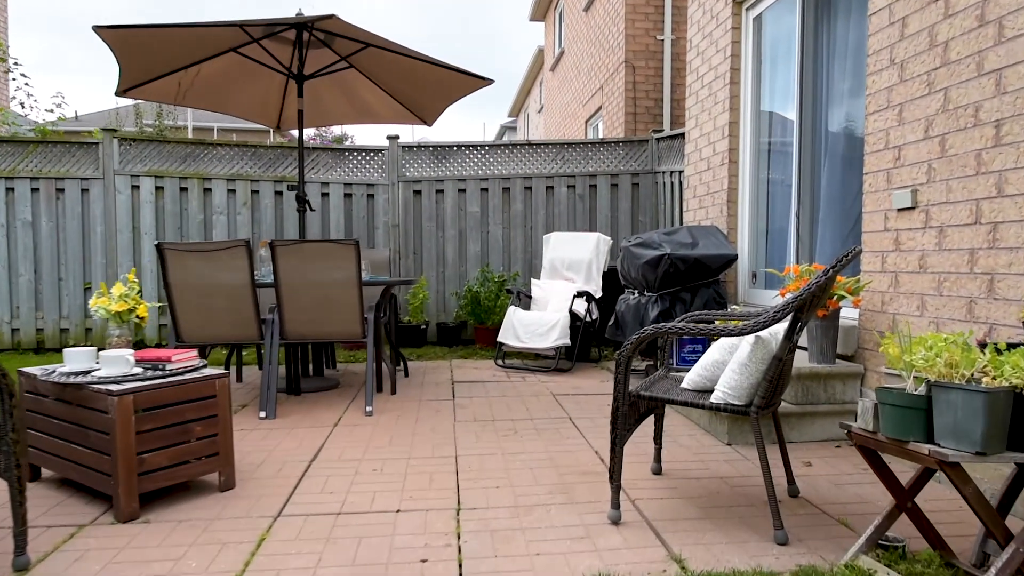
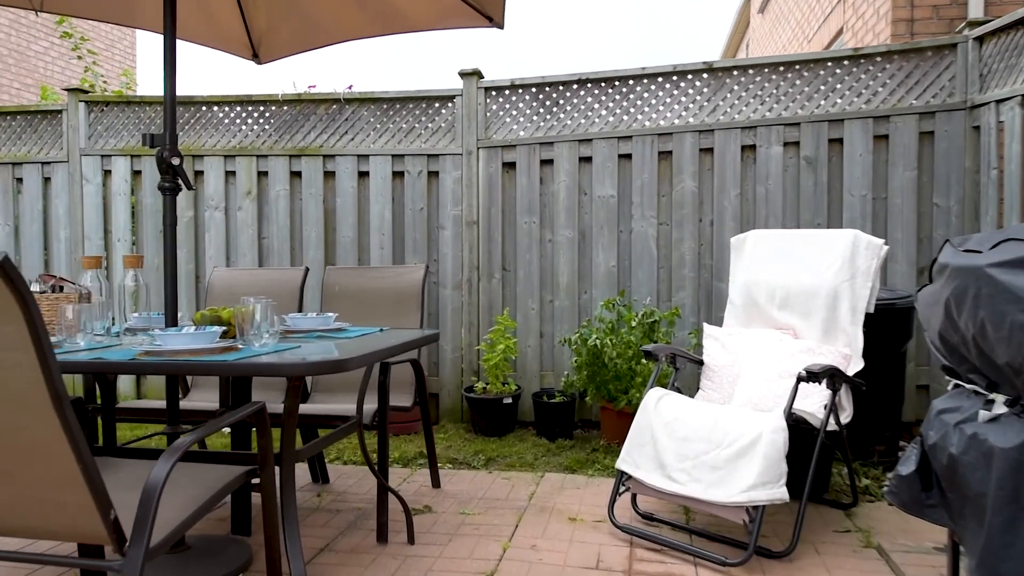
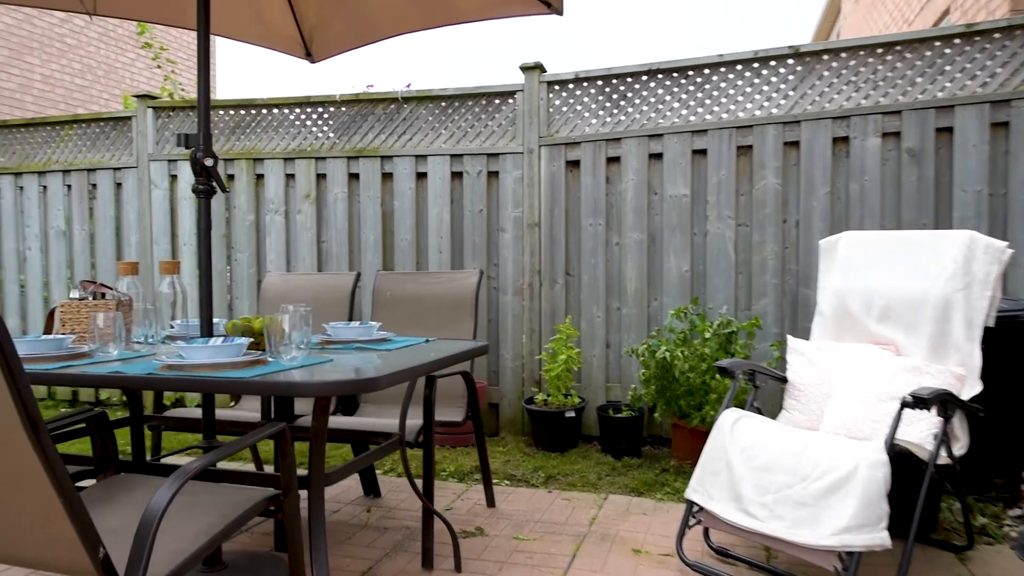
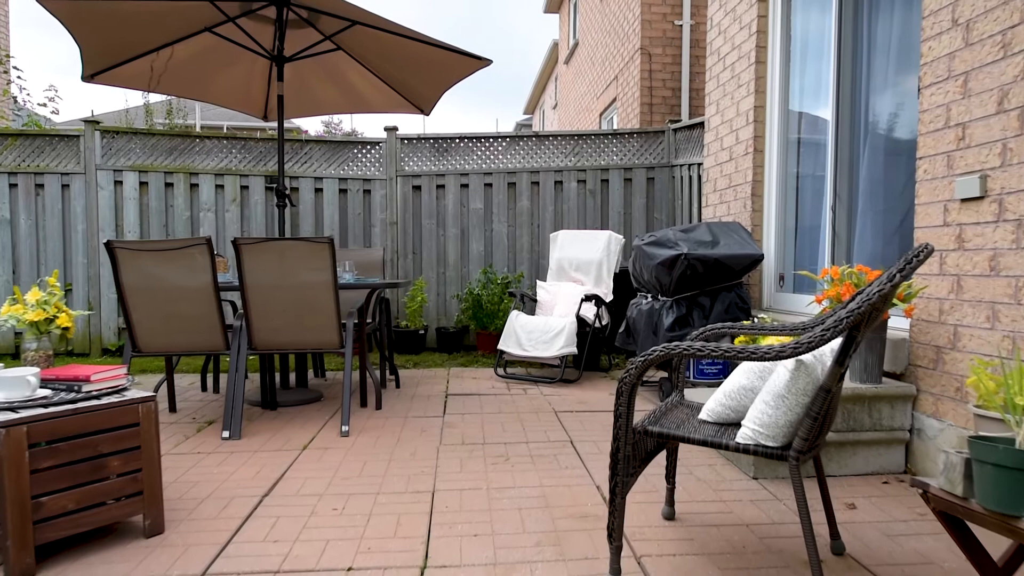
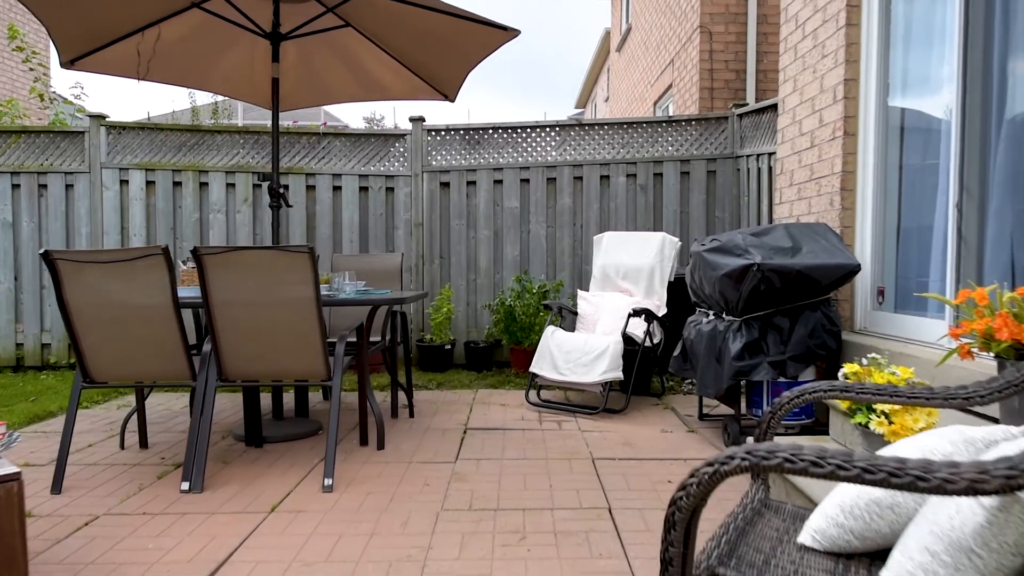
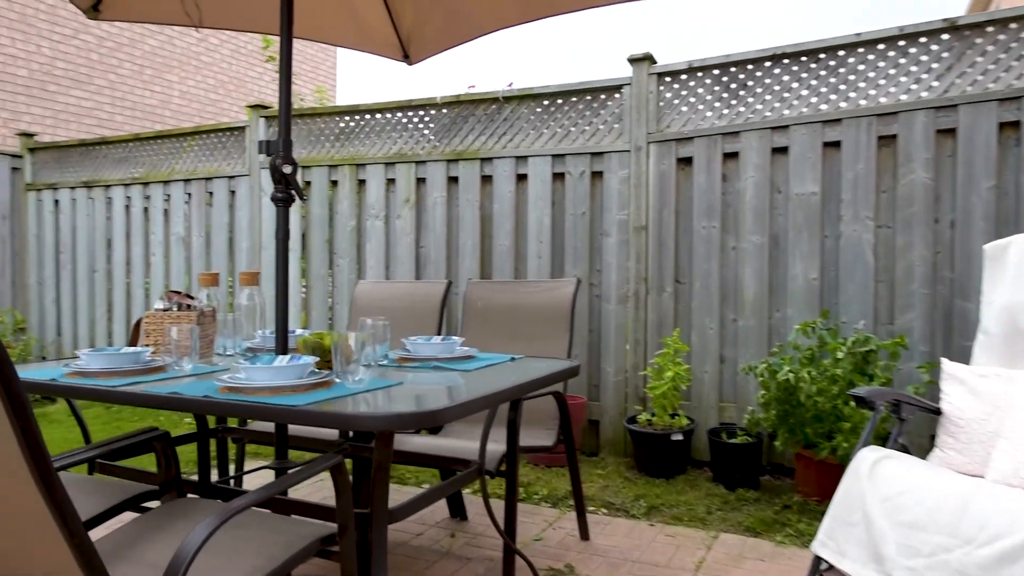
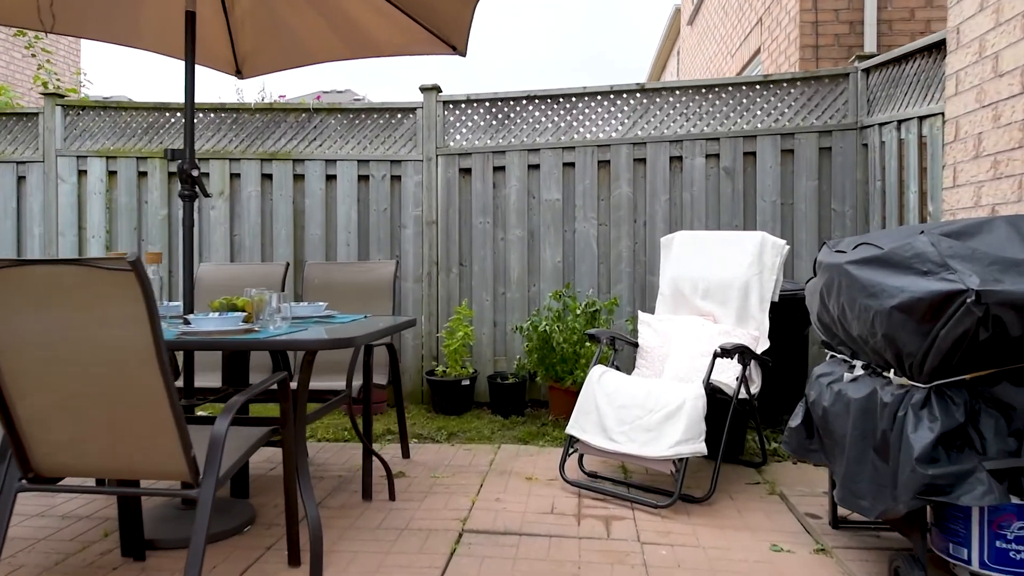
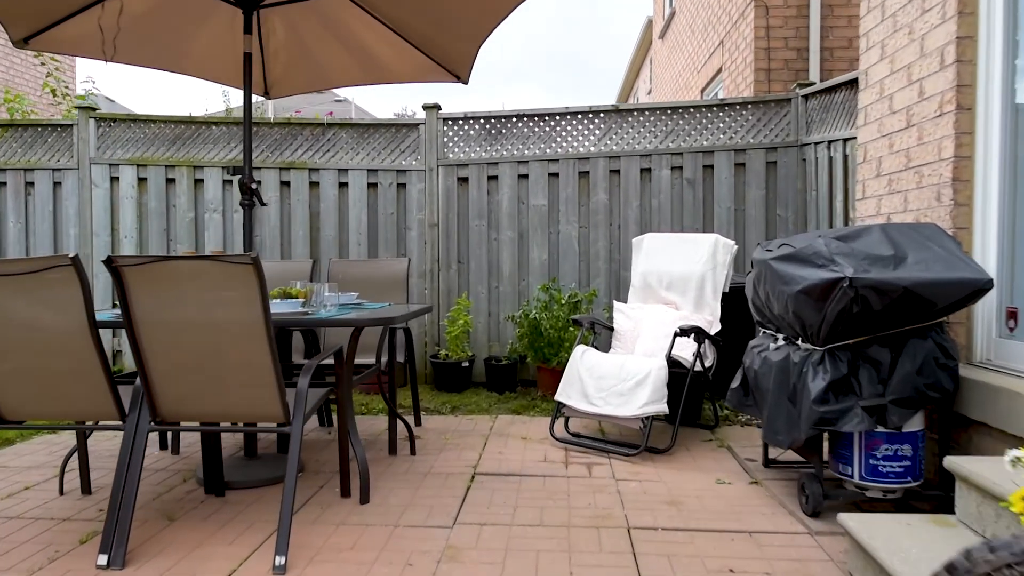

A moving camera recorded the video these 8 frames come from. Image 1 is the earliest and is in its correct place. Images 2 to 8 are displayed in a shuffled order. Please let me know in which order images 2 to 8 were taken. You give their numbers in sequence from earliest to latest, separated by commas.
4, 5, 8, 7, 2, 3, 6
